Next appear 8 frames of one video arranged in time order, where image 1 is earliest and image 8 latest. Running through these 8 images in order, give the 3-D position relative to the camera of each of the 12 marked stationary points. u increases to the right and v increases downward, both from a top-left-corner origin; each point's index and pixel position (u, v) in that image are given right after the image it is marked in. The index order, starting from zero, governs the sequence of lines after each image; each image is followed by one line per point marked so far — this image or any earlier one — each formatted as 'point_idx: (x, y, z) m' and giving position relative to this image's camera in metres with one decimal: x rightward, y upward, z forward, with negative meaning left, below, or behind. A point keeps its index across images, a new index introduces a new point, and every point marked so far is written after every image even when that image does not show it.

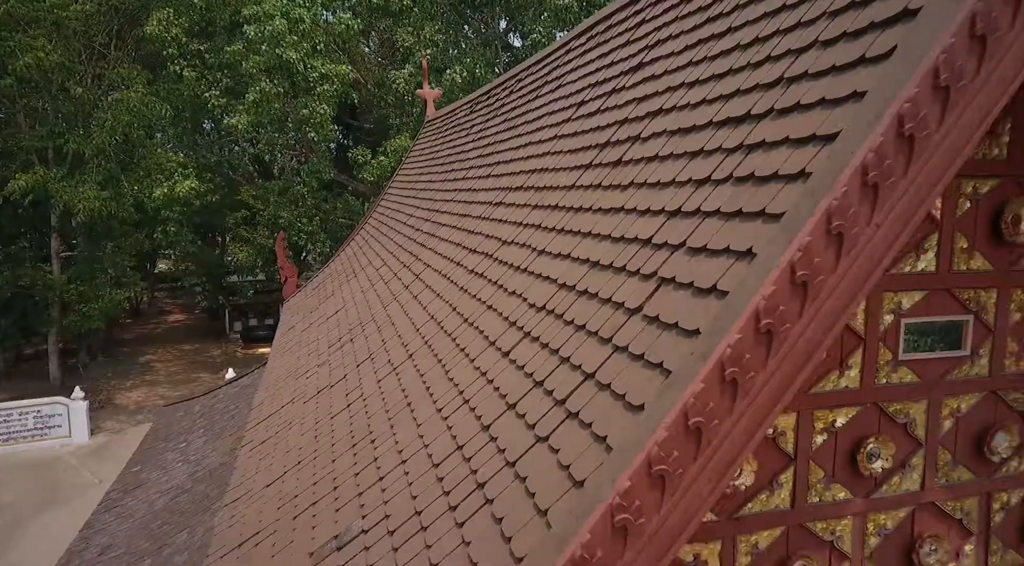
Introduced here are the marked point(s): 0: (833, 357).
0: (+1.0, -0.2, +2.1) m
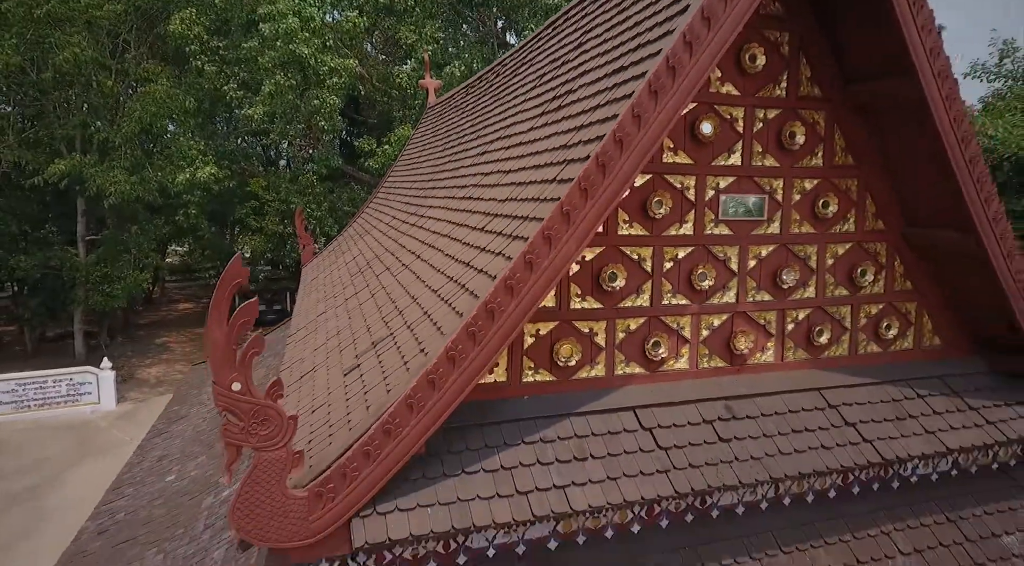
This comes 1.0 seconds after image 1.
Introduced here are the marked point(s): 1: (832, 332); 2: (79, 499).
0: (+0.8, +0.3, +3.5) m
1: (+1.8, -0.3, +4.0) m
2: (-8.3, -4.1, +13.5) m
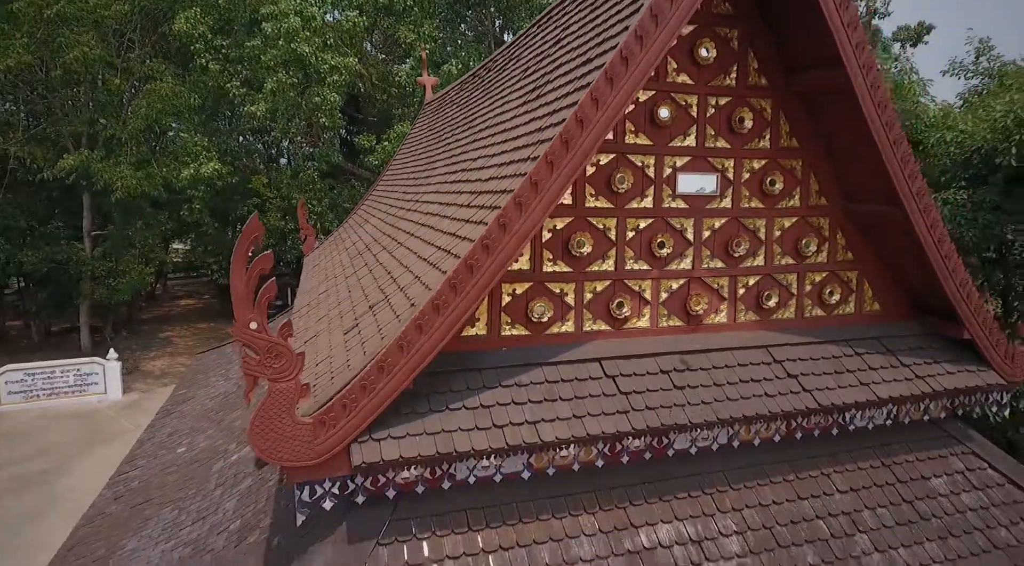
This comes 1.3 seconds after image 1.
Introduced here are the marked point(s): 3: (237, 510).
0: (+0.7, +0.5, +4.0) m
1: (+1.7, -0.1, +4.4) m
2: (-8.5, -3.9, +14.0) m
3: (-2.0, -1.7, +5.1) m
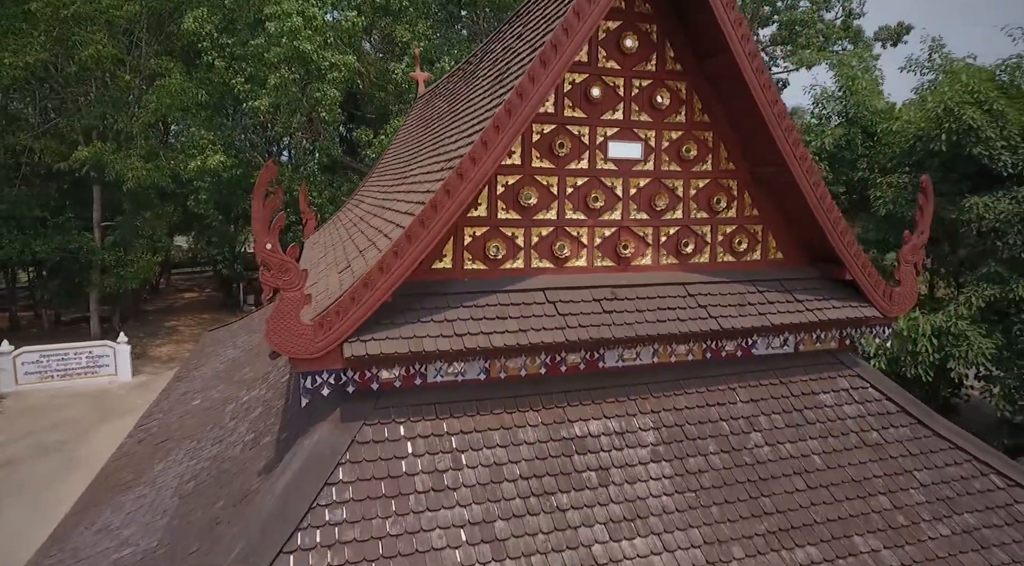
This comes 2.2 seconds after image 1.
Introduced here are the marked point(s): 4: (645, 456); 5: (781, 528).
0: (+0.4, +0.9, +5.0) m
1: (+1.4, +0.3, +5.4) m
2: (-8.7, -3.6, +15.0) m
3: (-2.3, -1.3, +6.1) m
4: (+0.9, -1.2, +4.7) m
5: (+1.7, -1.6, +4.5) m
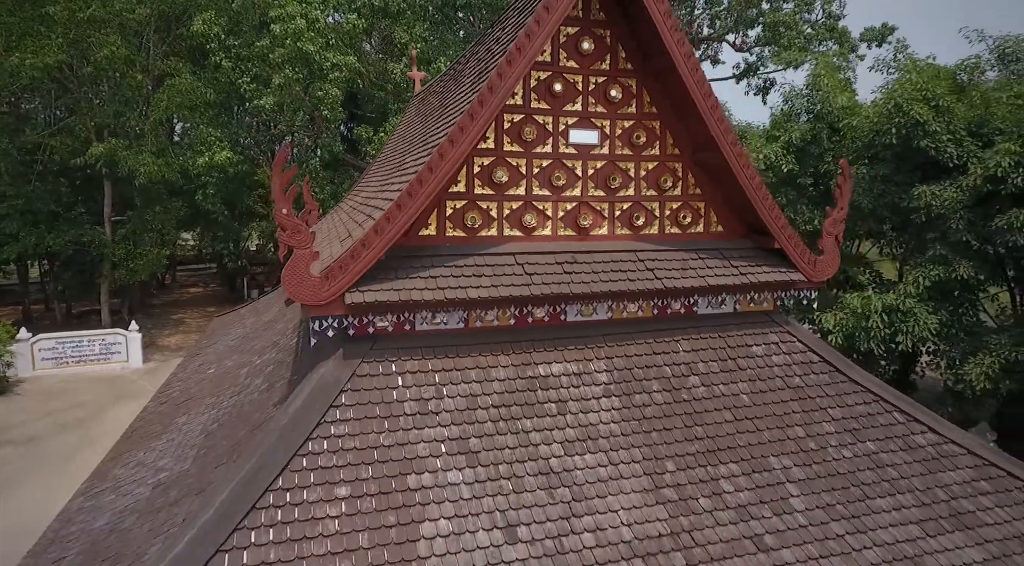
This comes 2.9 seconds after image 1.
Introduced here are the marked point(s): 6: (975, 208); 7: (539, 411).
0: (+0.2, +1.2, +5.9) m
1: (+1.2, +0.6, +6.4) m
2: (-8.9, -3.3, +15.9) m
3: (-2.5, -1.0, +7.0) m
4: (+0.7, -0.9, +5.6) m
5: (+1.5, -1.3, +5.4) m
6: (+7.0, +1.1, +10.5) m
7: (+0.2, -1.0, +5.3) m
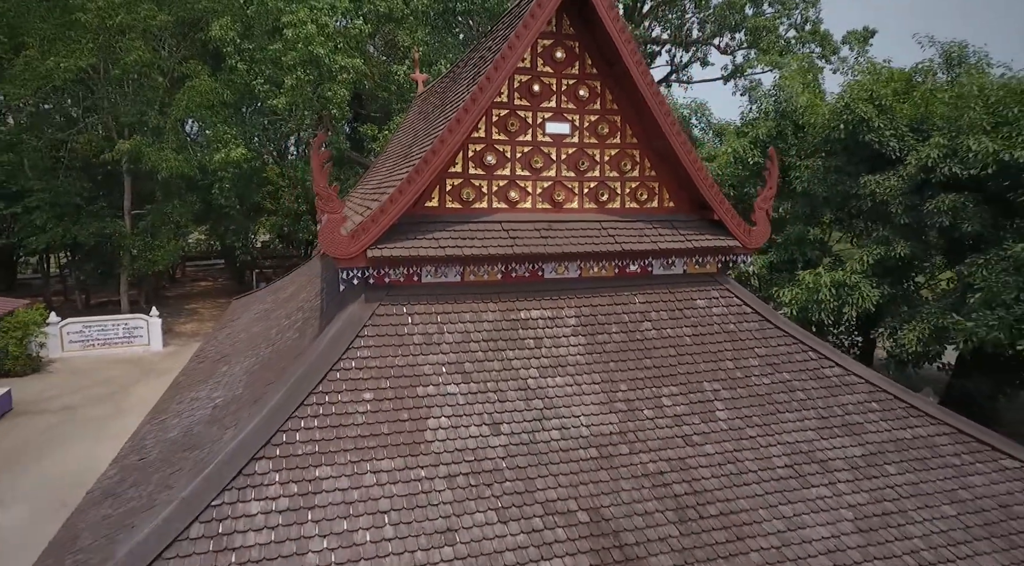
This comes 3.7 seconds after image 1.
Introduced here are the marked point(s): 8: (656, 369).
0: (+0.1, +1.6, +7.4) m
1: (+1.1, +1.0, +7.8) m
2: (-9.0, -2.9, +17.3) m
3: (-2.6, -0.6, +8.5) m
4: (+0.5, -0.5, +7.0) m
5: (+1.4, -0.9, +6.8) m
6: (+6.8, +1.5, +11.9) m
7: (+0.1, -0.6, +6.7) m
8: (+1.4, -0.8, +6.9) m
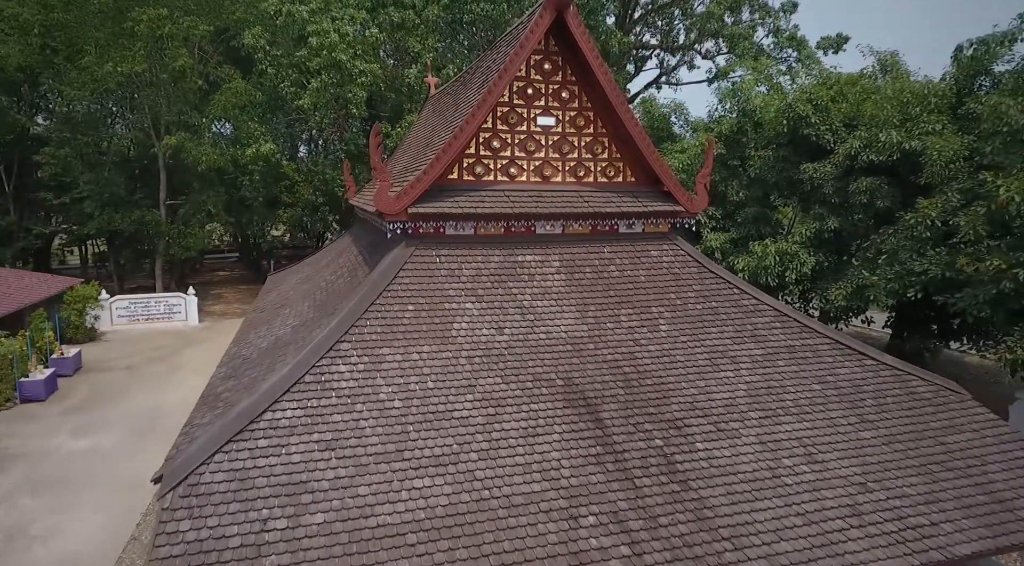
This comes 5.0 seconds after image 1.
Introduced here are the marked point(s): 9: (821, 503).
0: (+0.1, +2.3, +9.9) m
1: (+1.1, +1.6, +10.3) m
2: (-9.0, -2.2, +19.9) m
3: (-2.6, +0.1, +11.0) m
4: (+0.5, +0.2, +9.6) m
5: (+1.4, -0.2, +9.4) m
6: (+6.8, +2.2, +14.4) m
7: (+0.1, +0.1, +9.3) m
8: (+1.4, -0.2, +9.4) m
9: (+2.9, -2.1, +6.7) m
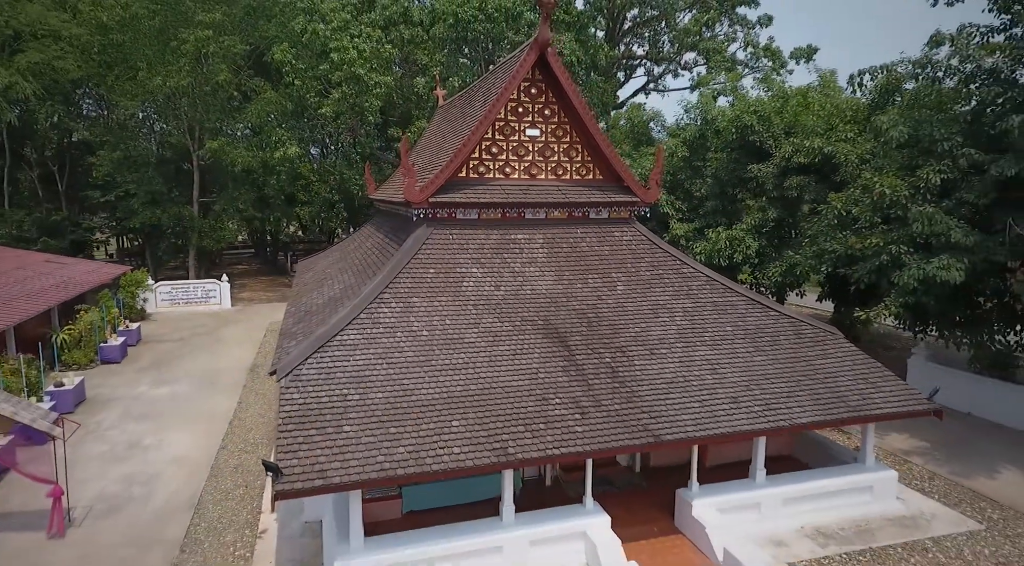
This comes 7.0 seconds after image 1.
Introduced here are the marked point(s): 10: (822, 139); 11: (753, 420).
0: (0.0, +2.8, +13.0) m
1: (+1.0, +2.1, +13.4) m
2: (-9.1, -1.8, +23.0) m
3: (-2.7, +0.6, +14.1) m
4: (+0.5, +0.7, +12.7) m
5: (+1.3, +0.3, +12.5) m
6: (+6.8, +2.7, +17.5) m
7: (0.0, +0.6, +12.4) m
8: (+1.3, +0.3, +12.5) m
9: (+2.8, -1.6, +9.8) m
10: (+7.2, +3.4, +16.3) m
11: (+3.3, -1.9, +9.5) m
